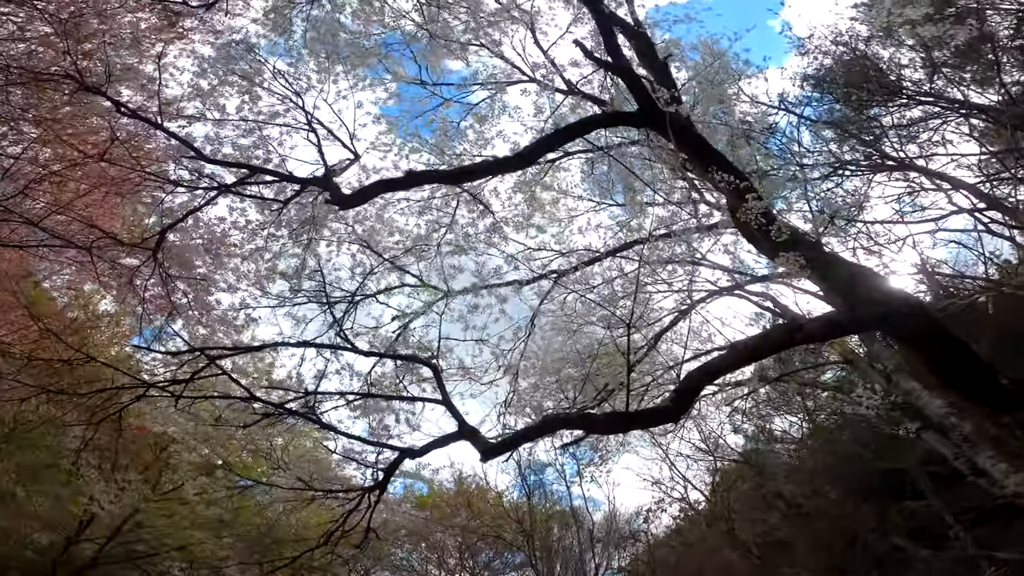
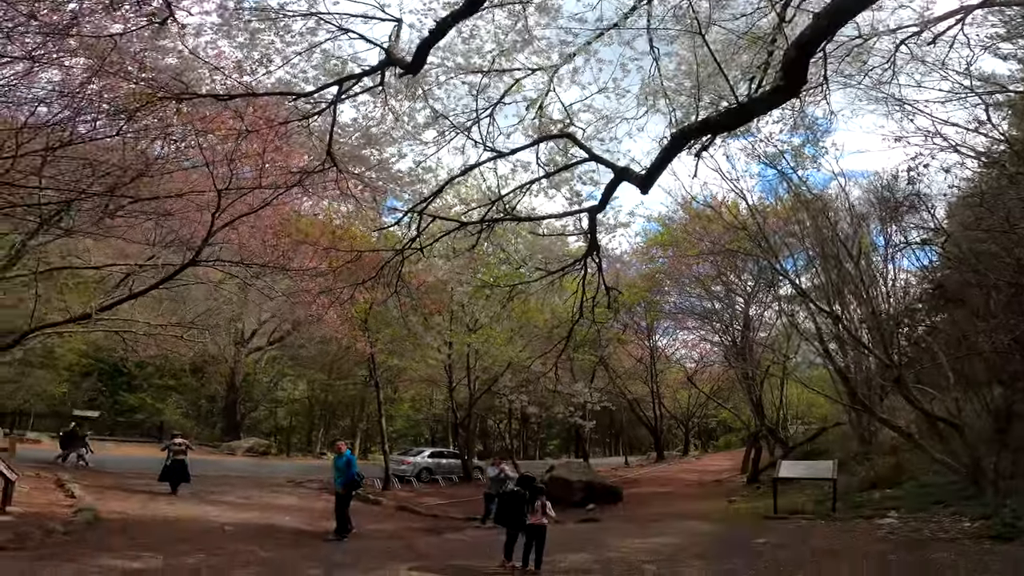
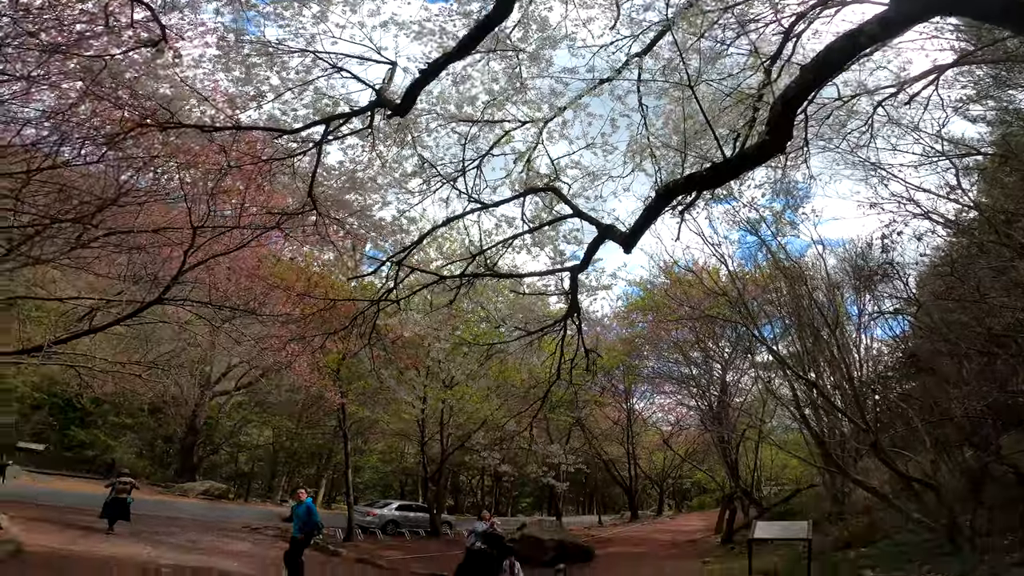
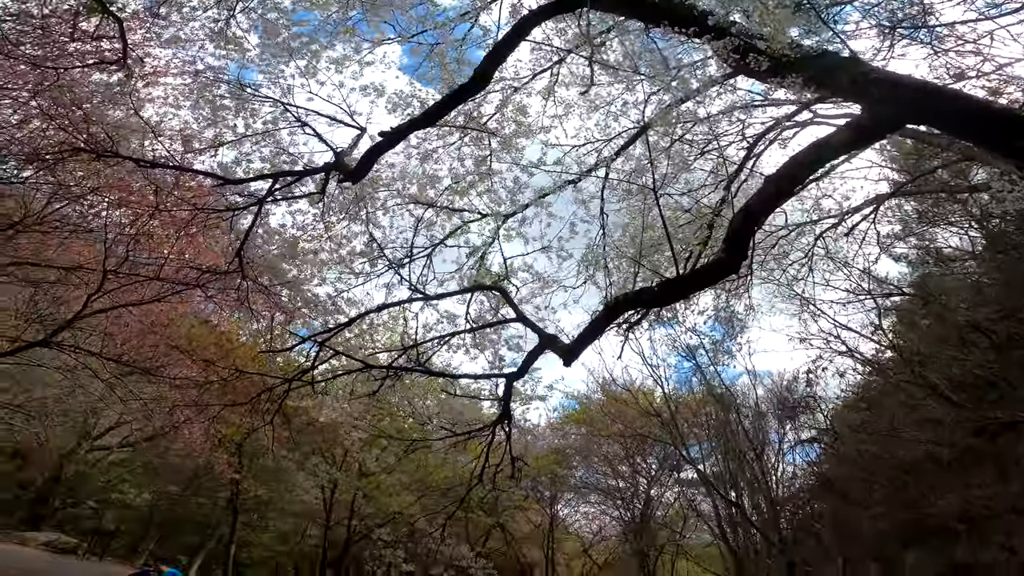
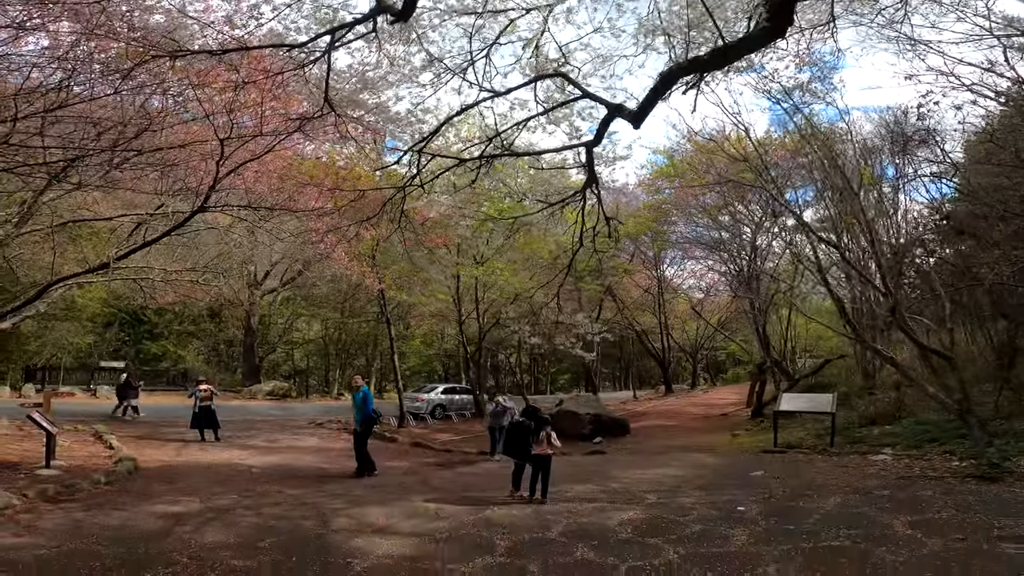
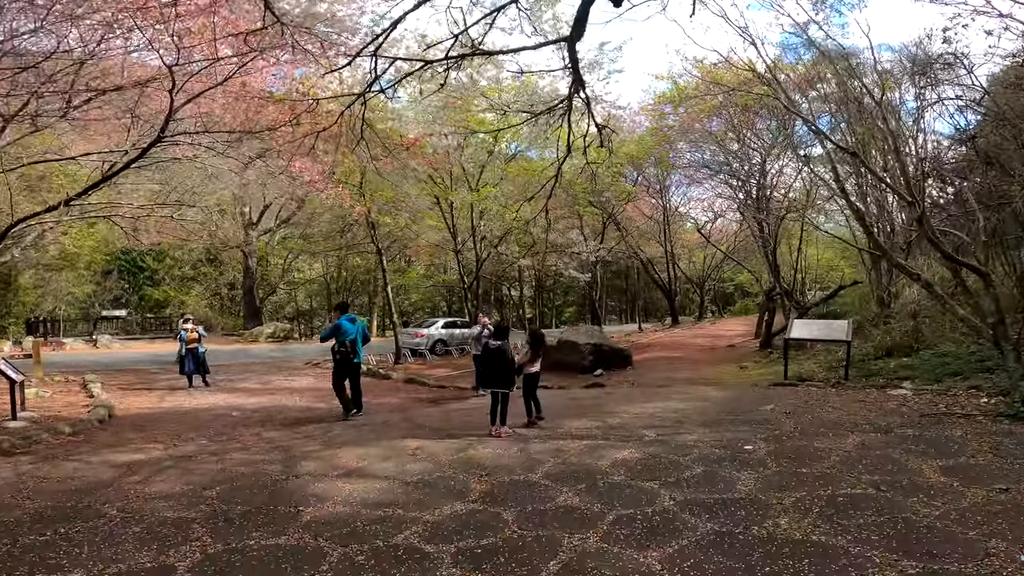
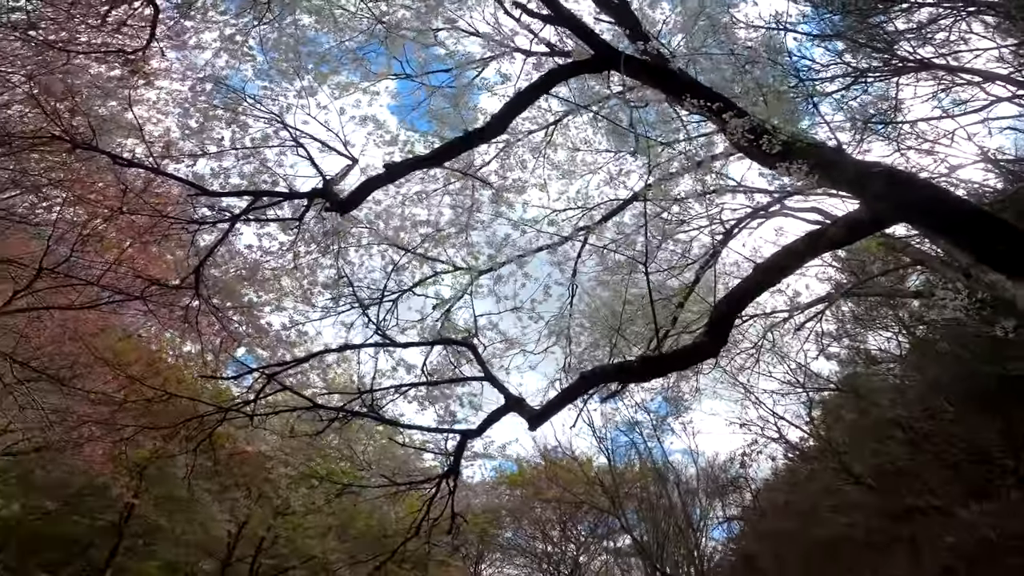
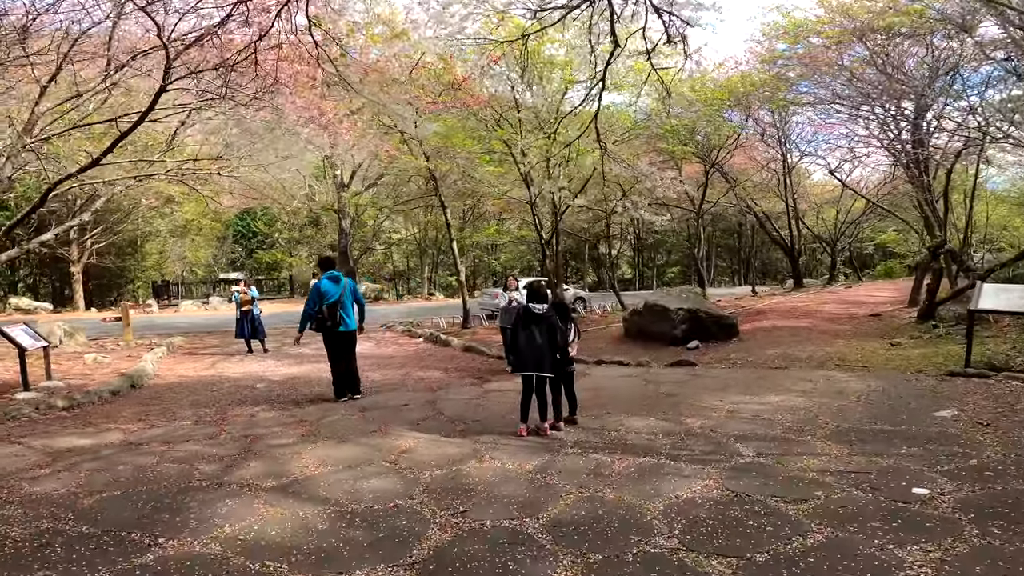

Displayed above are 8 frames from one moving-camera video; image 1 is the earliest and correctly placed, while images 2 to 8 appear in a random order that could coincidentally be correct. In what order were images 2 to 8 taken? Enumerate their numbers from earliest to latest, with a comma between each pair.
7, 4, 3, 2, 5, 6, 8
